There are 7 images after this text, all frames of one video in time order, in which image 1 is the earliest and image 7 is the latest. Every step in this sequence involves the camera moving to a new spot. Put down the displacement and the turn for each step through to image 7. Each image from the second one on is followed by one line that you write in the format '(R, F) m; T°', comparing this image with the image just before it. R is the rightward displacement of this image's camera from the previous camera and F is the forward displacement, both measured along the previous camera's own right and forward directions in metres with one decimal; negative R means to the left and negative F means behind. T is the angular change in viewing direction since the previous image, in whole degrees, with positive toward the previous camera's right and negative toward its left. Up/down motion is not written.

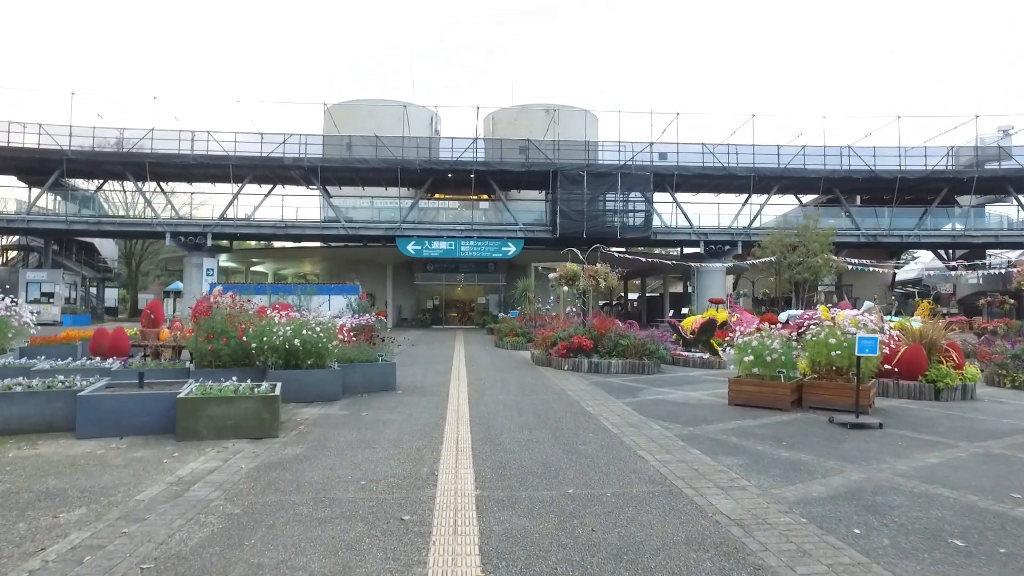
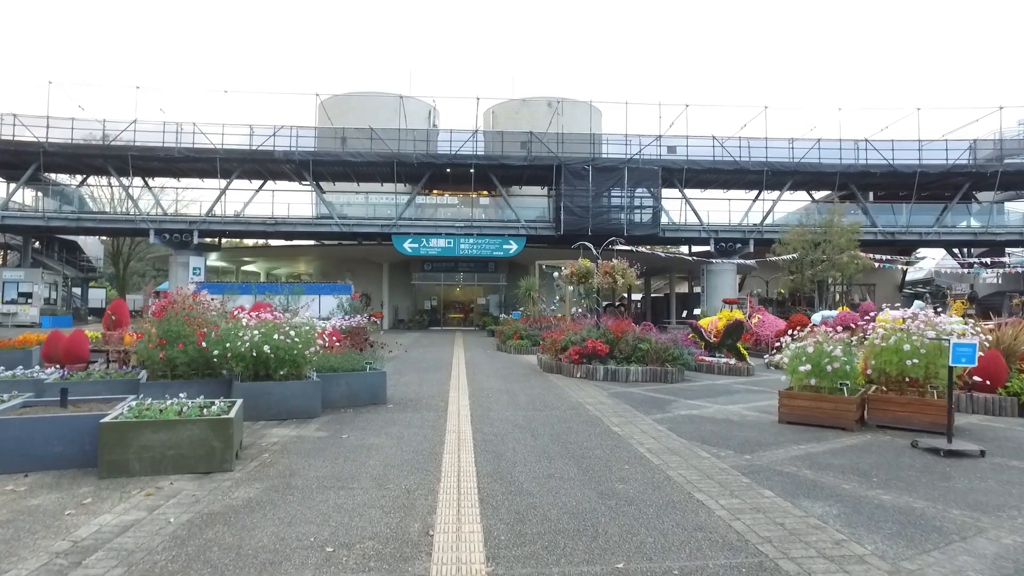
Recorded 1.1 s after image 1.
(-0.1, +1.4) m; 0°
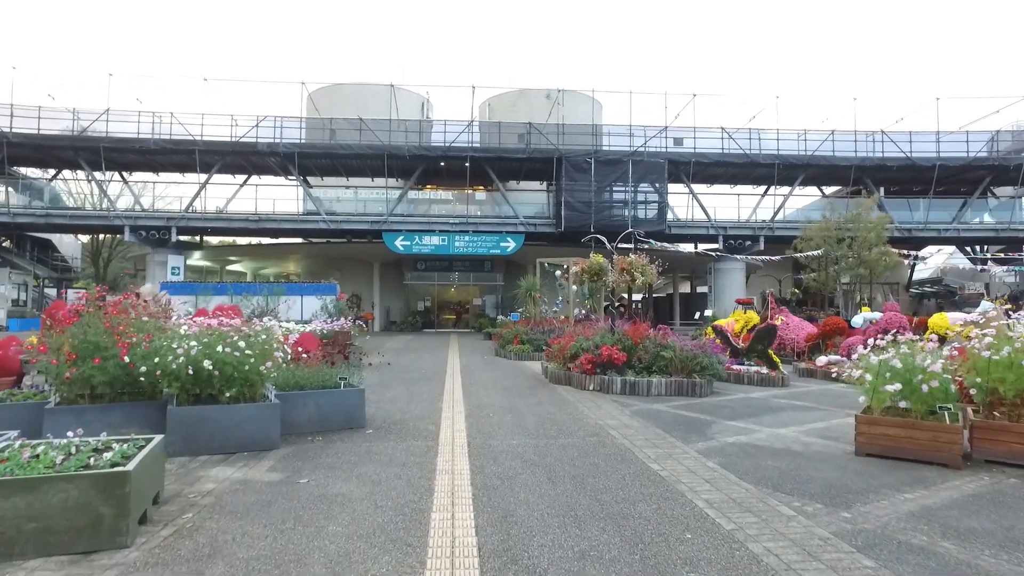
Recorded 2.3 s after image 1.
(-0.1, +1.7) m; 0°
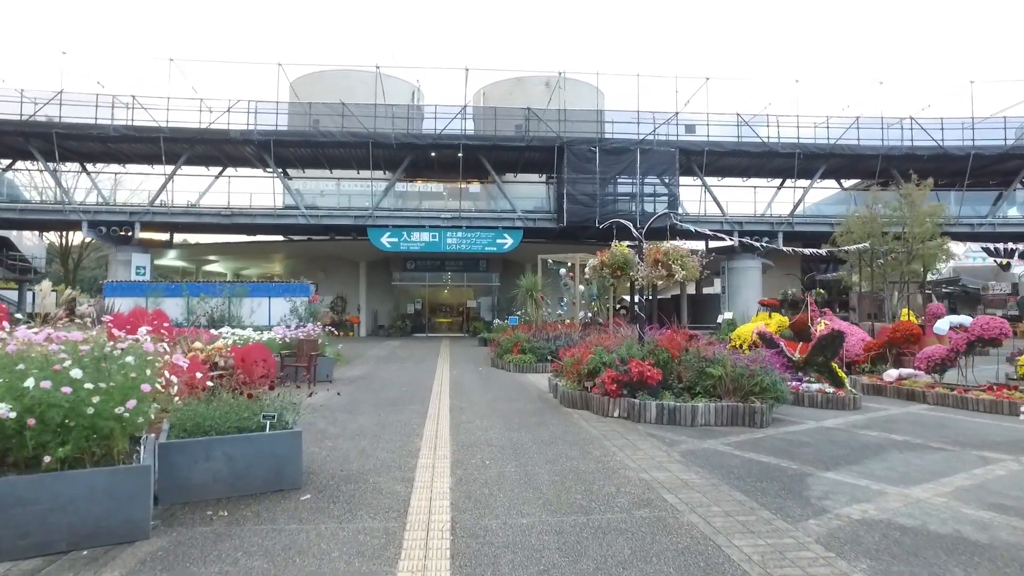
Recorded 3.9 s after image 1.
(-0.1, +2.5) m; 0°
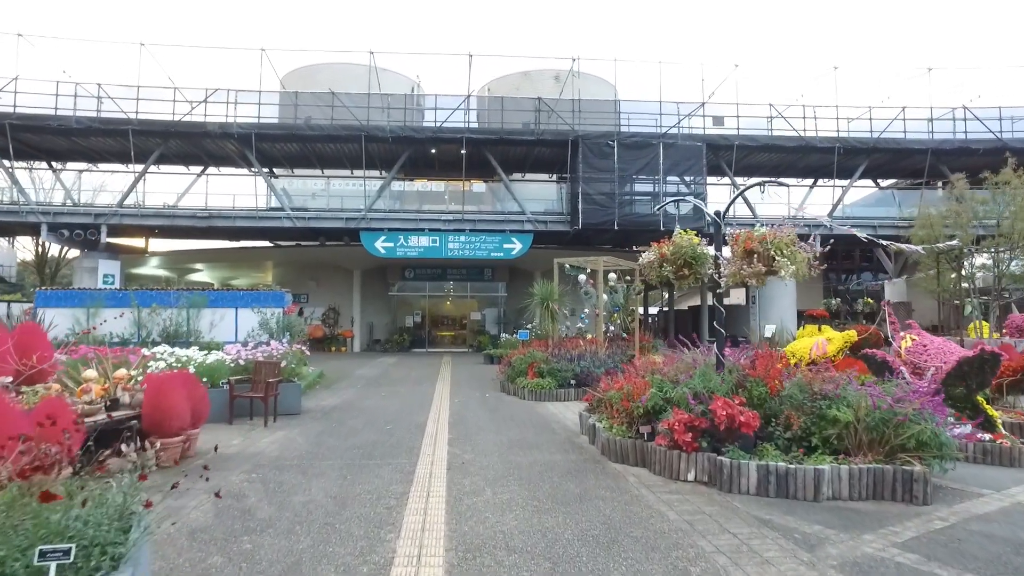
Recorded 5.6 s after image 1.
(-0.2, +2.7) m; 0°
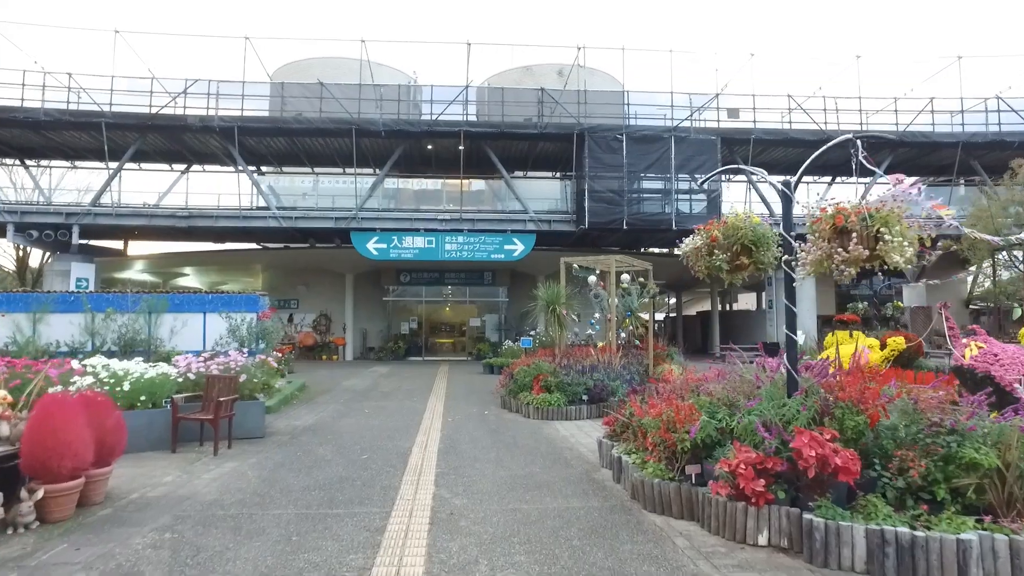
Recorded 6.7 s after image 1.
(0.0, +1.6) m; 0°
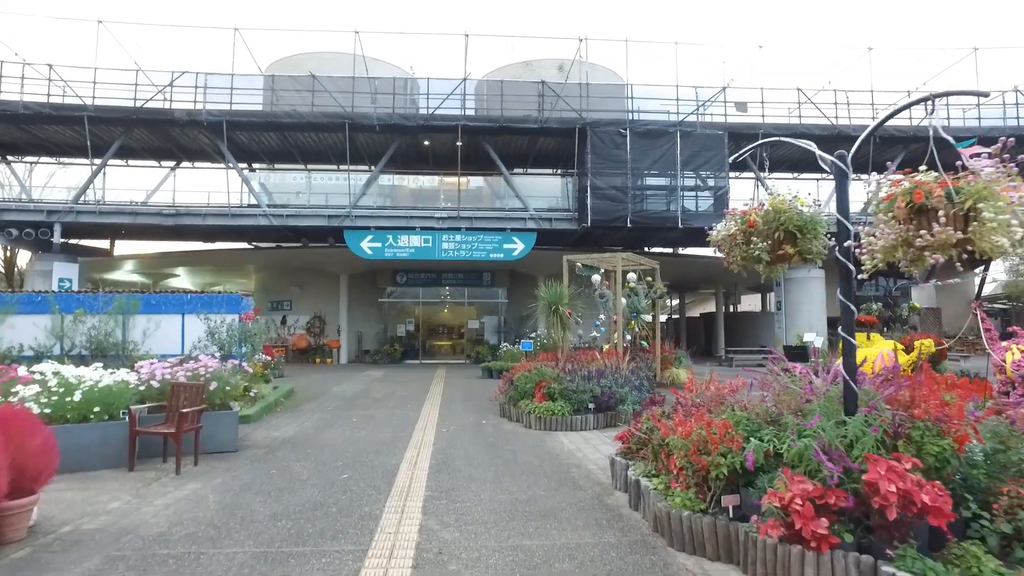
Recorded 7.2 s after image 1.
(0.0, +0.8) m; 0°
